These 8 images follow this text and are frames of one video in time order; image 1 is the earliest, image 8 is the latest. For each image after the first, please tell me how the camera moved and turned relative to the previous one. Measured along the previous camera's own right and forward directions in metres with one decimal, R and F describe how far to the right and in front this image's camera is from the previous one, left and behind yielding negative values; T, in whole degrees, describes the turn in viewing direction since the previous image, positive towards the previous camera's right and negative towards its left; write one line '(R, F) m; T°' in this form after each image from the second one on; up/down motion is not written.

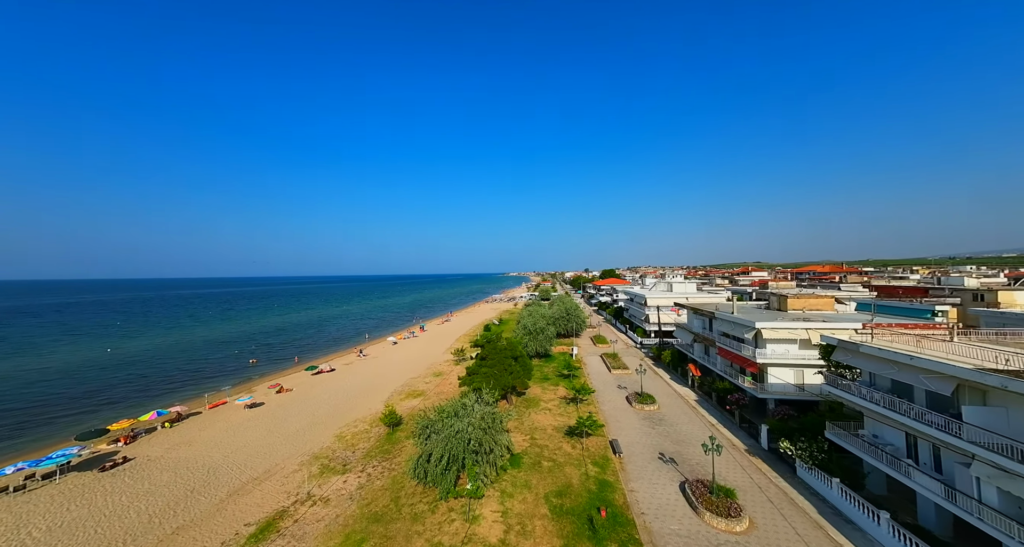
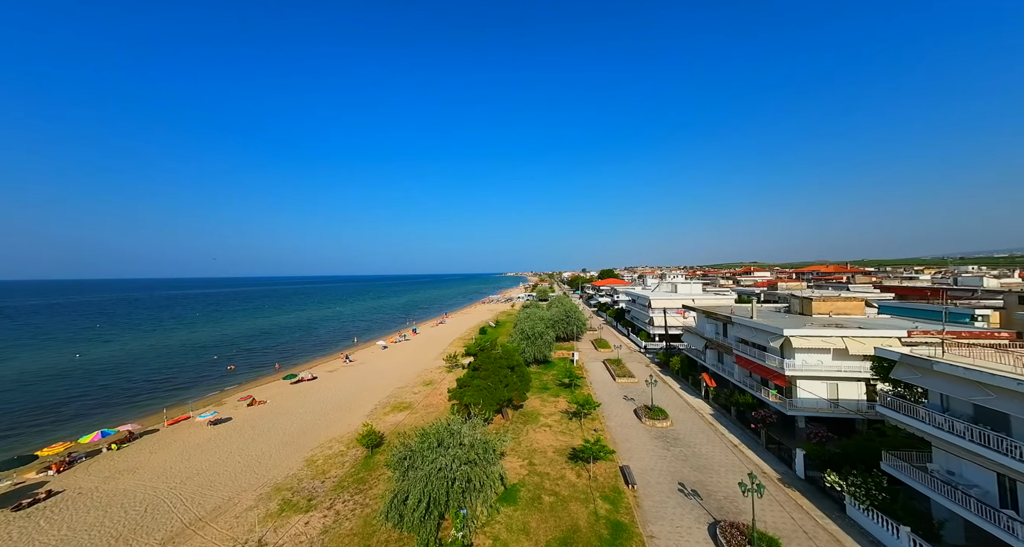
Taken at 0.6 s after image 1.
(+0.1, +2.7) m; 0°
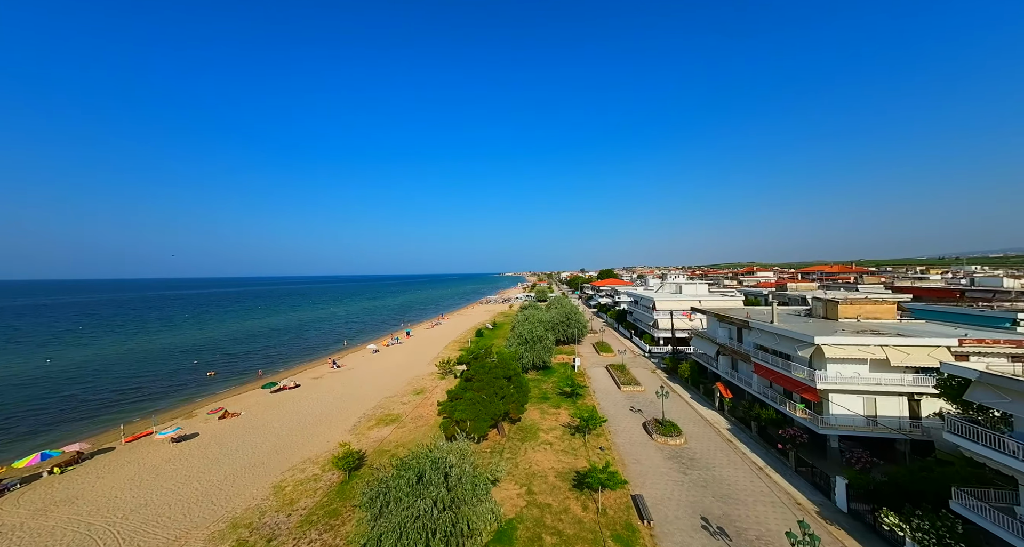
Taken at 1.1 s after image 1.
(+0.1, +2.3) m; 0°
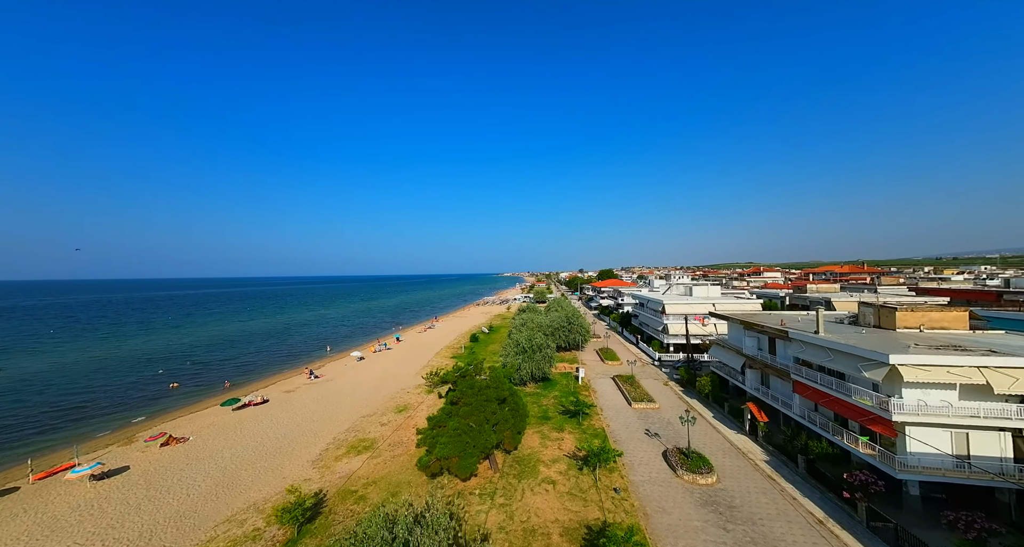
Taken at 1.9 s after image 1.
(+0.2, +3.8) m; 0°
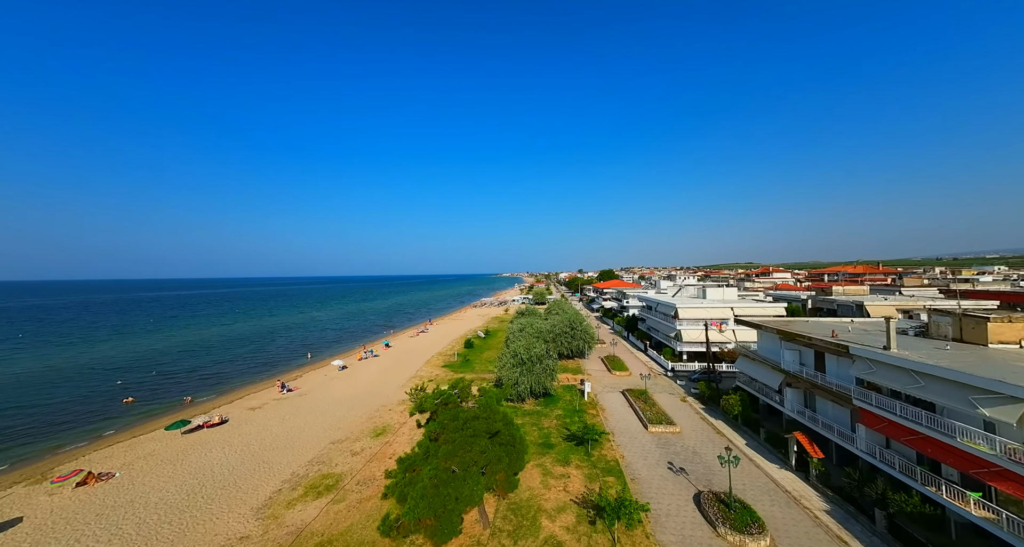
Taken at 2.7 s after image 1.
(+0.2, +3.9) m; 0°
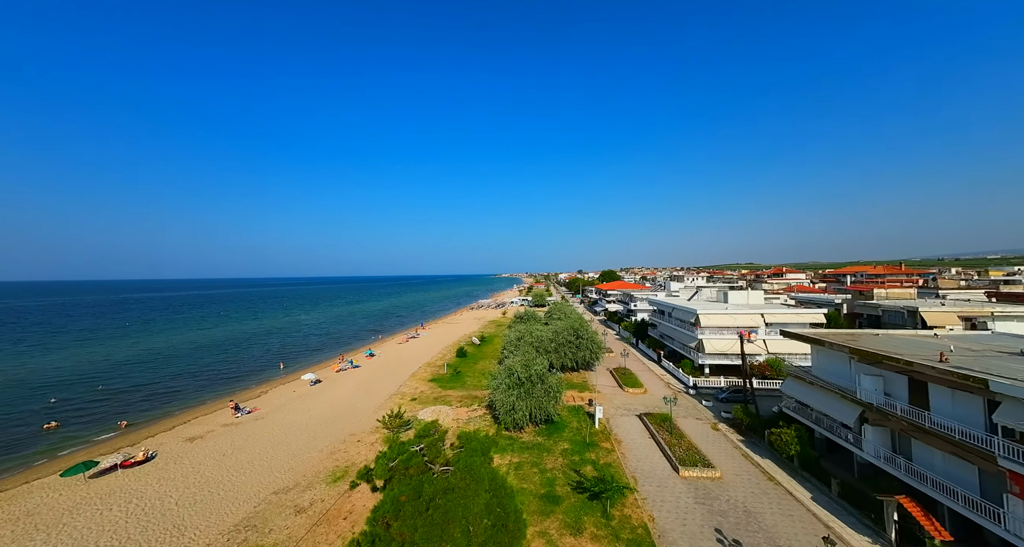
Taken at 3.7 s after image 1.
(+0.2, +4.9) m; 0°
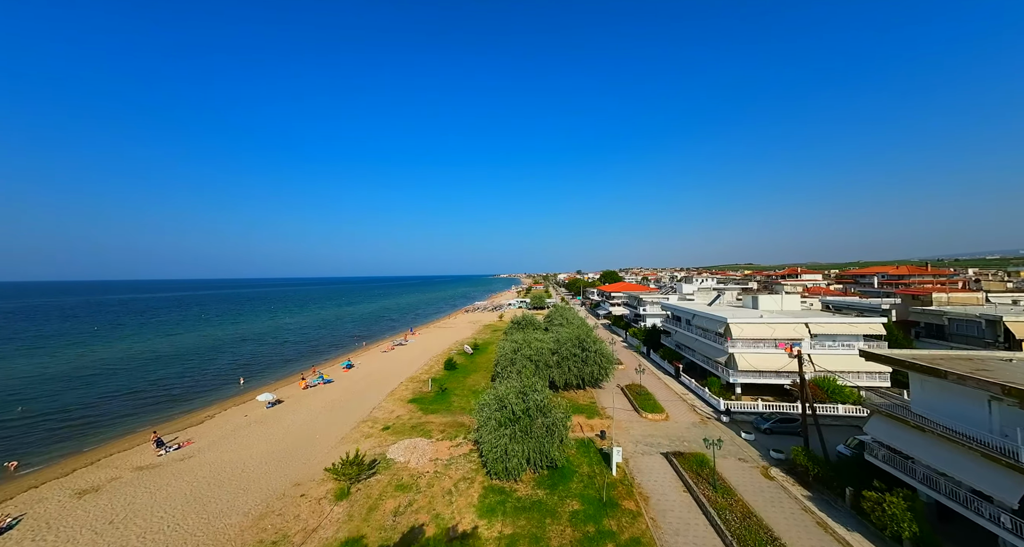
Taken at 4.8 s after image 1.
(+0.3, +5.4) m; 0°
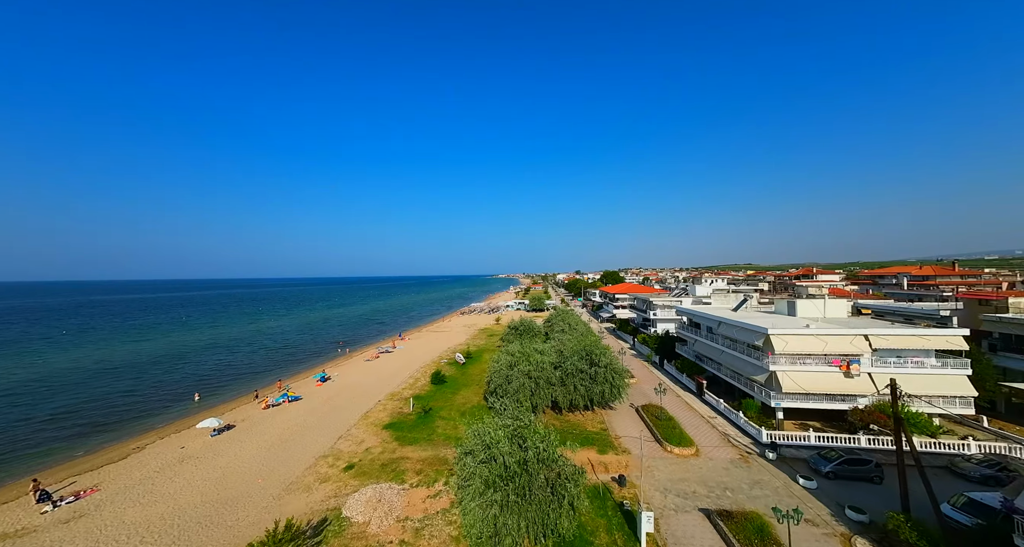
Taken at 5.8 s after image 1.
(+0.2, +4.9) m; 0°
